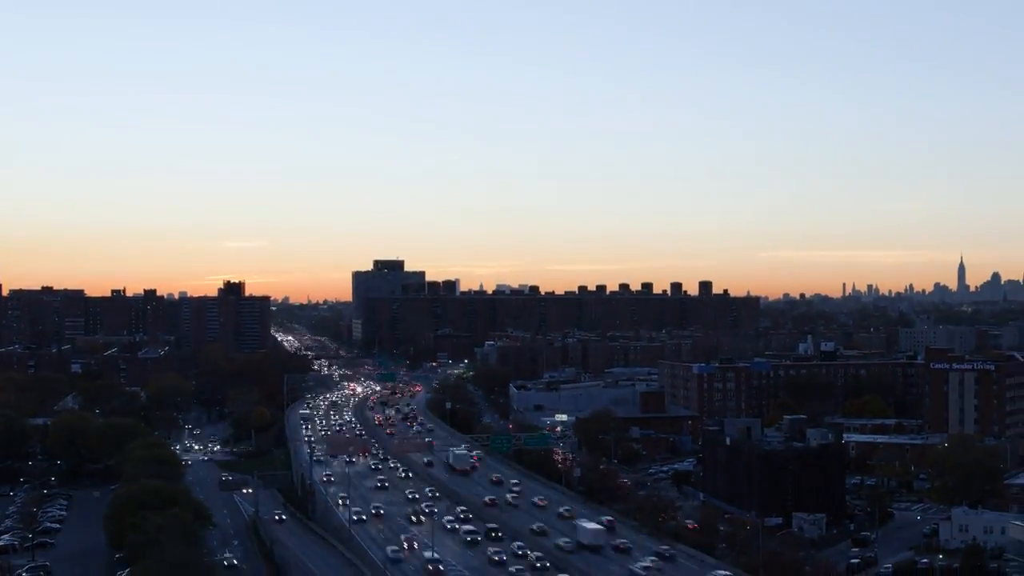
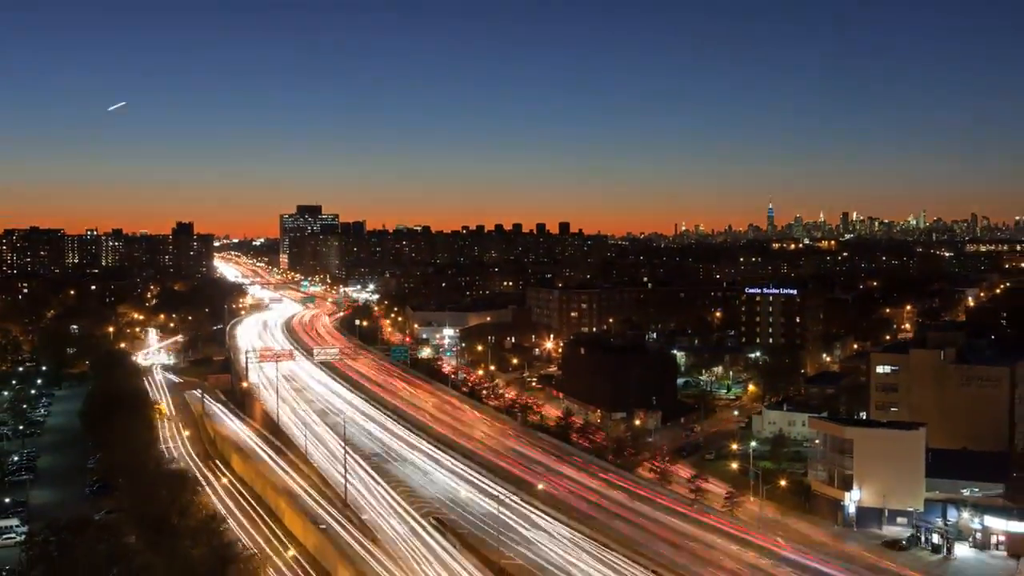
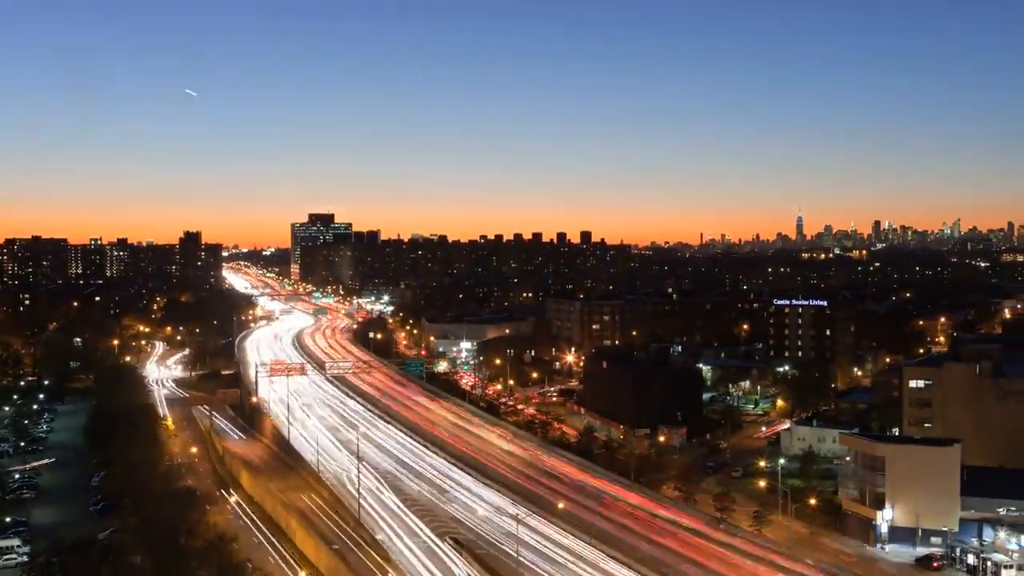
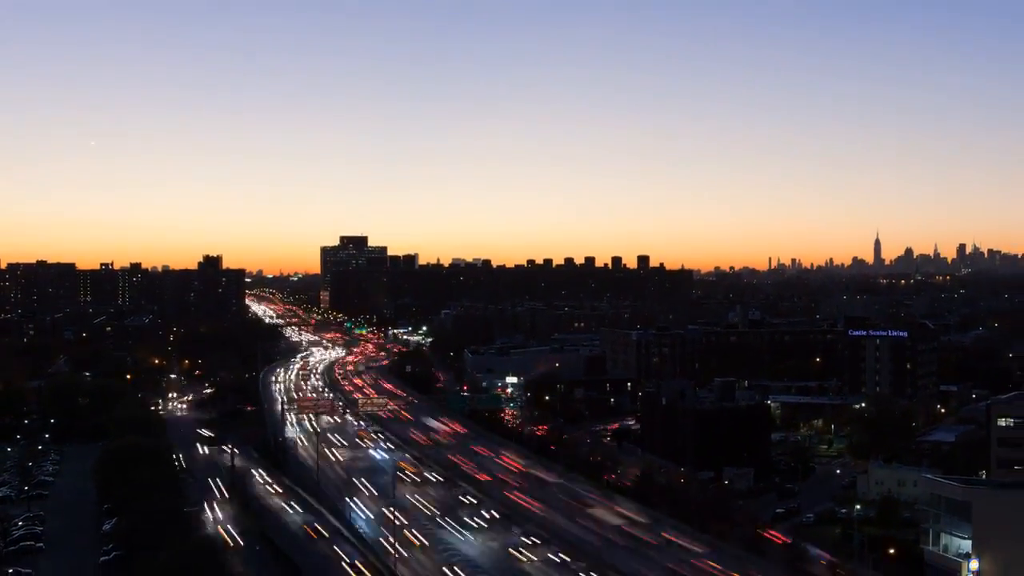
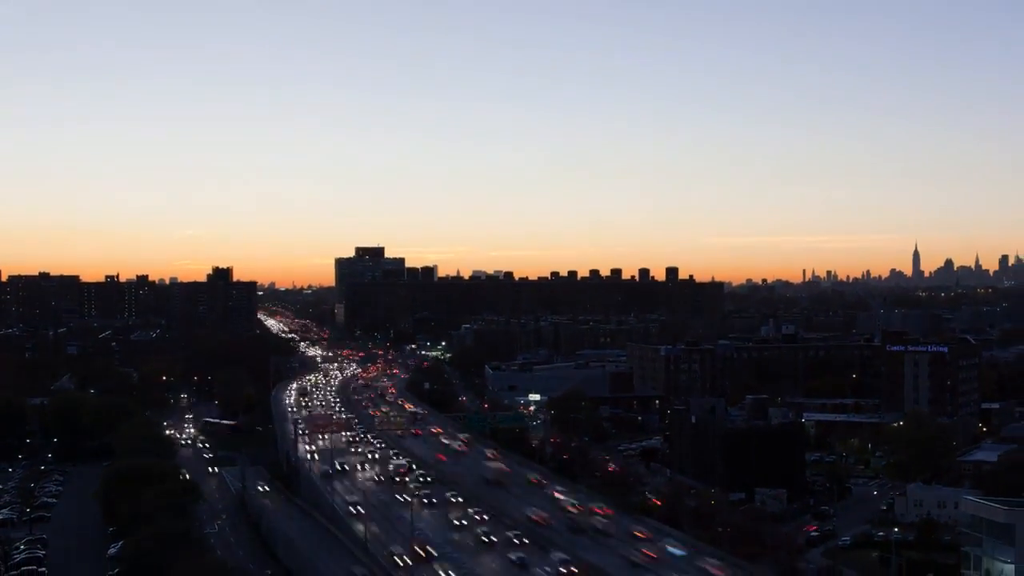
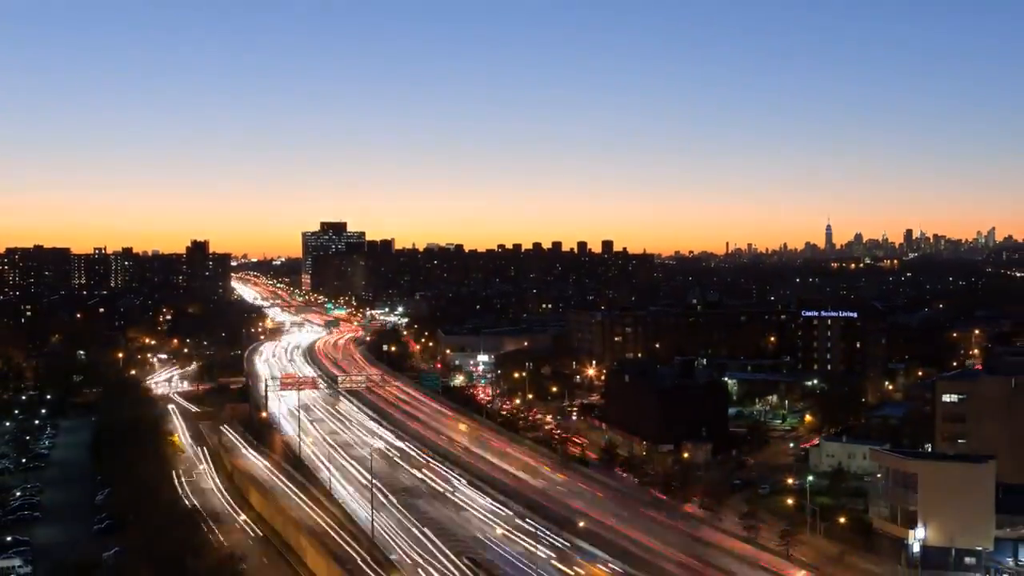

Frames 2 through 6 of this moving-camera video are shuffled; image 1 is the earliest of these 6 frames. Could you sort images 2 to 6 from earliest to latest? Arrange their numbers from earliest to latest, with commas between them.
5, 4, 6, 3, 2
